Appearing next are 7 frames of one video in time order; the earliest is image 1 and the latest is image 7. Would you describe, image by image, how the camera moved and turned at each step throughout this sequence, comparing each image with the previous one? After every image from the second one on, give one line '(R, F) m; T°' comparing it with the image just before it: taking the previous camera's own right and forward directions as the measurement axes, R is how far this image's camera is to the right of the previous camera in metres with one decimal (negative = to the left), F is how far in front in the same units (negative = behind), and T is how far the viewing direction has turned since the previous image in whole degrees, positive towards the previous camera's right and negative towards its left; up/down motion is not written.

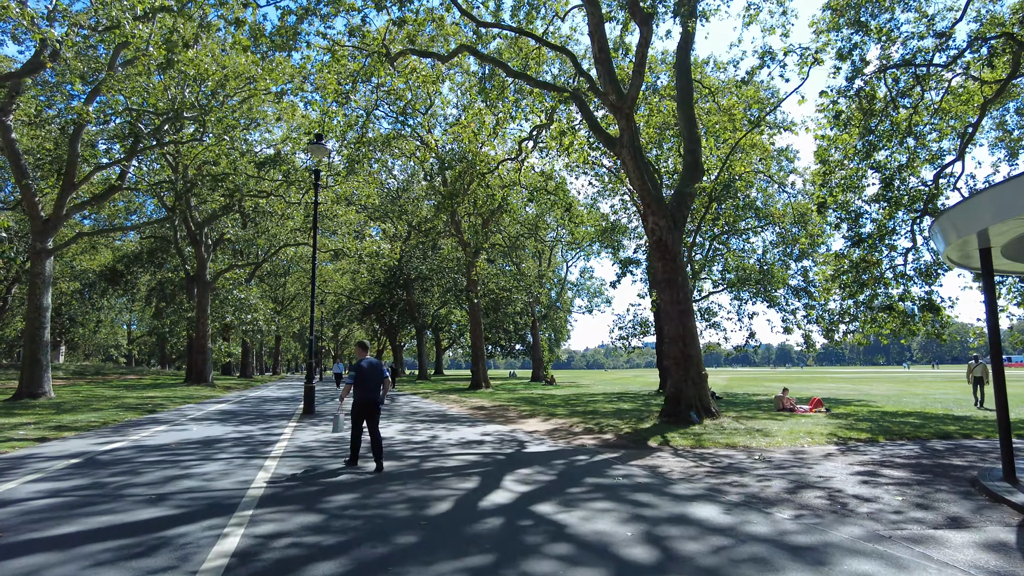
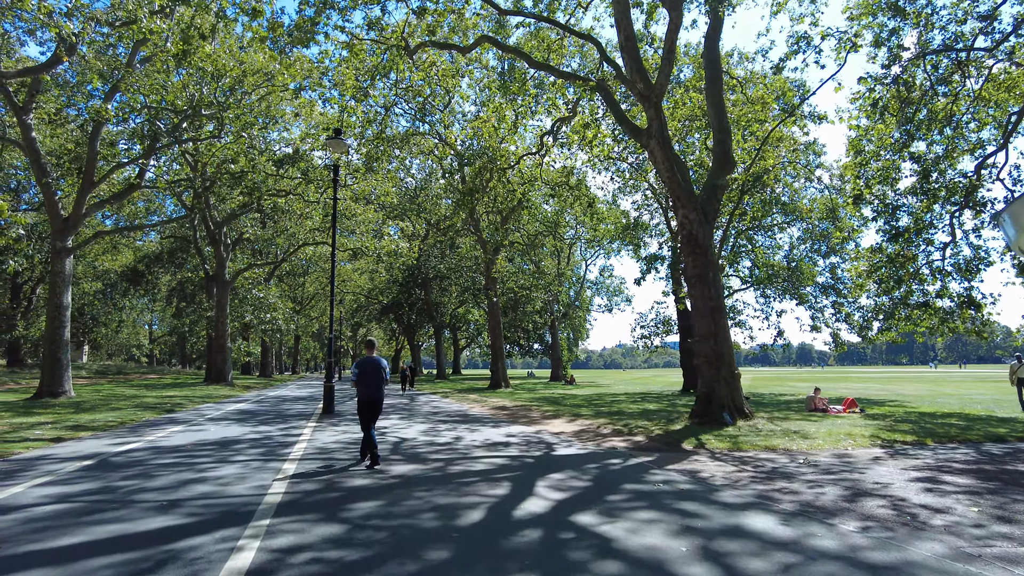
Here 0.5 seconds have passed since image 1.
(-0.2, +0.4) m; -2°
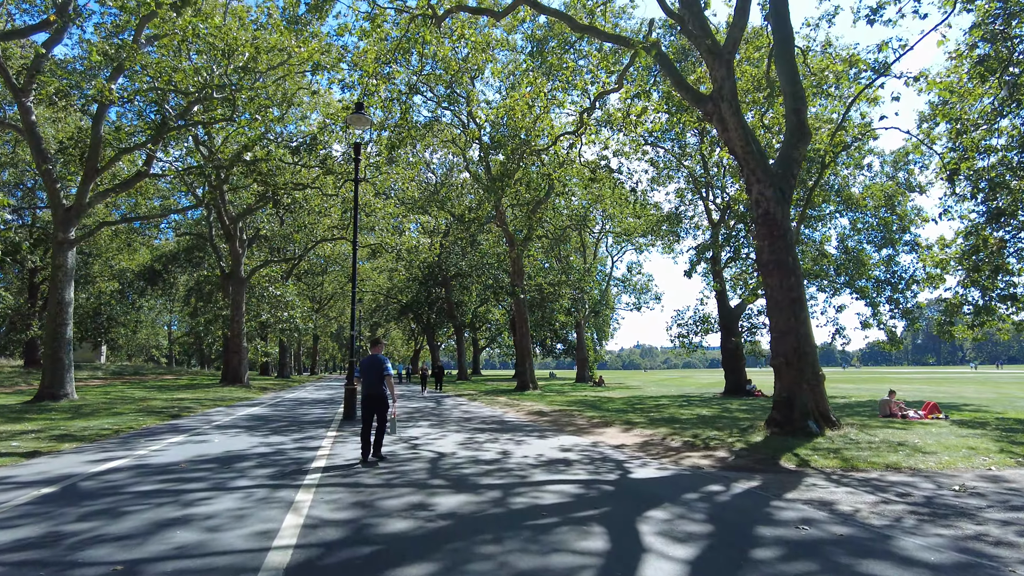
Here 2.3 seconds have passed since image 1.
(-0.6, +1.8) m; -2°
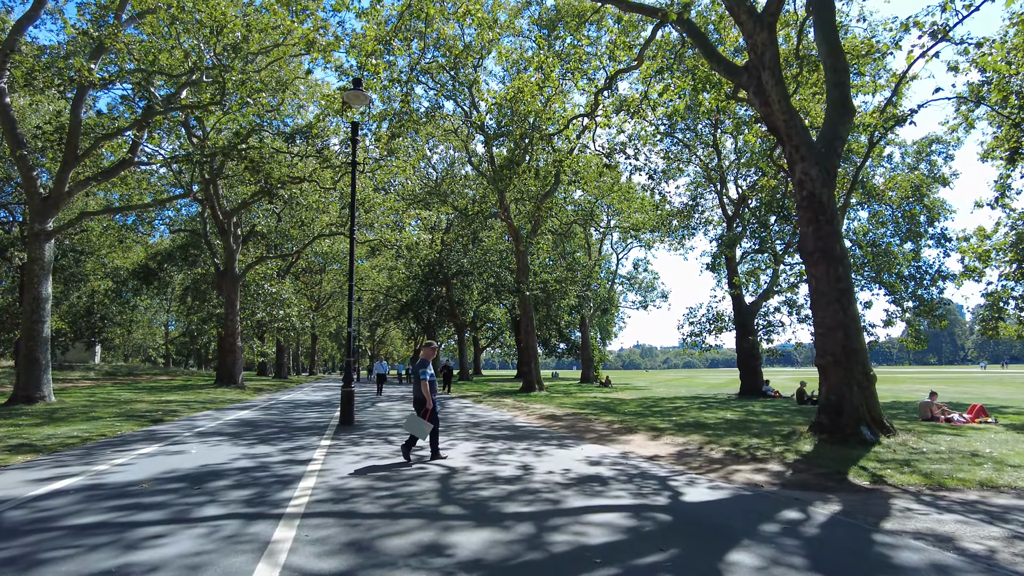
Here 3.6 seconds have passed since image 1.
(-0.3, +1.3) m; 0°
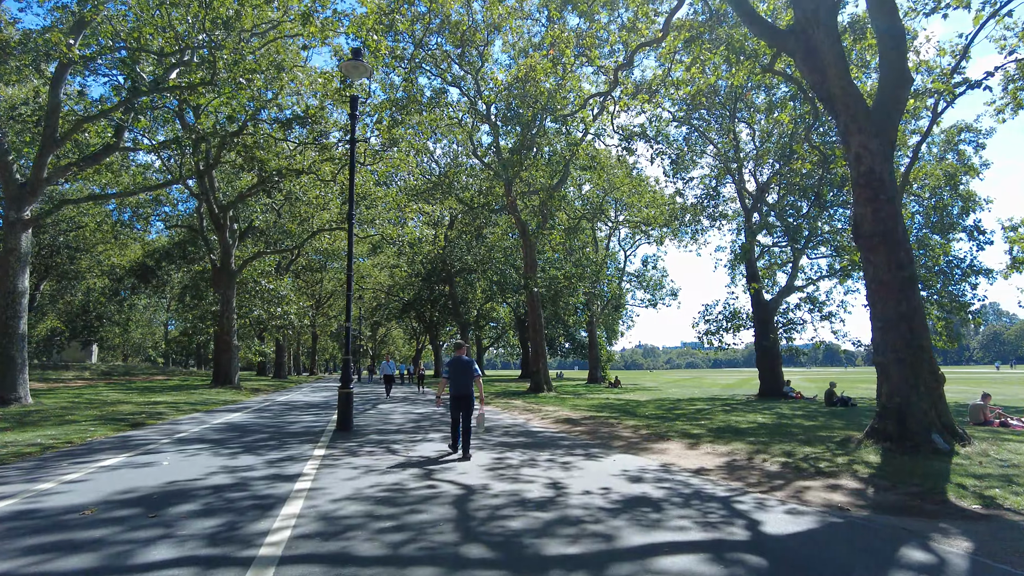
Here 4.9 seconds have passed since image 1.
(-0.3, +1.3) m; 0°
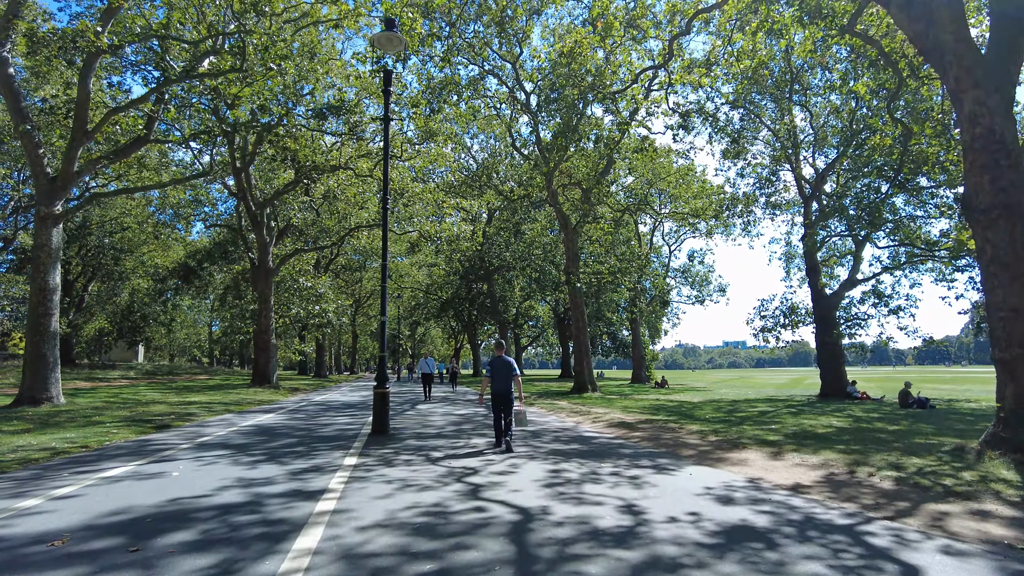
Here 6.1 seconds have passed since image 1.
(-0.2, +1.2) m; -3°
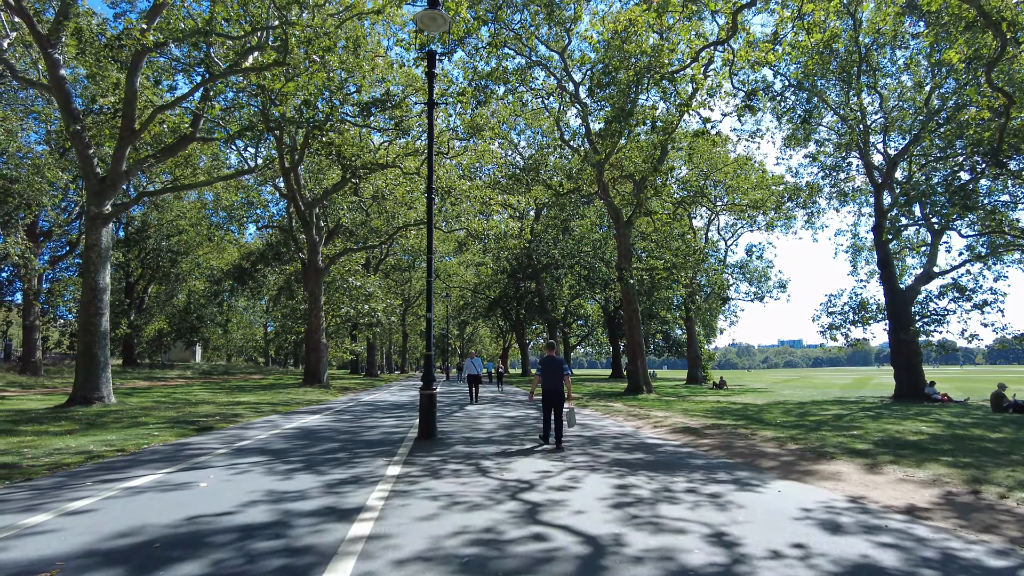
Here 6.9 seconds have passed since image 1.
(-0.1, +0.8) m; -4°
